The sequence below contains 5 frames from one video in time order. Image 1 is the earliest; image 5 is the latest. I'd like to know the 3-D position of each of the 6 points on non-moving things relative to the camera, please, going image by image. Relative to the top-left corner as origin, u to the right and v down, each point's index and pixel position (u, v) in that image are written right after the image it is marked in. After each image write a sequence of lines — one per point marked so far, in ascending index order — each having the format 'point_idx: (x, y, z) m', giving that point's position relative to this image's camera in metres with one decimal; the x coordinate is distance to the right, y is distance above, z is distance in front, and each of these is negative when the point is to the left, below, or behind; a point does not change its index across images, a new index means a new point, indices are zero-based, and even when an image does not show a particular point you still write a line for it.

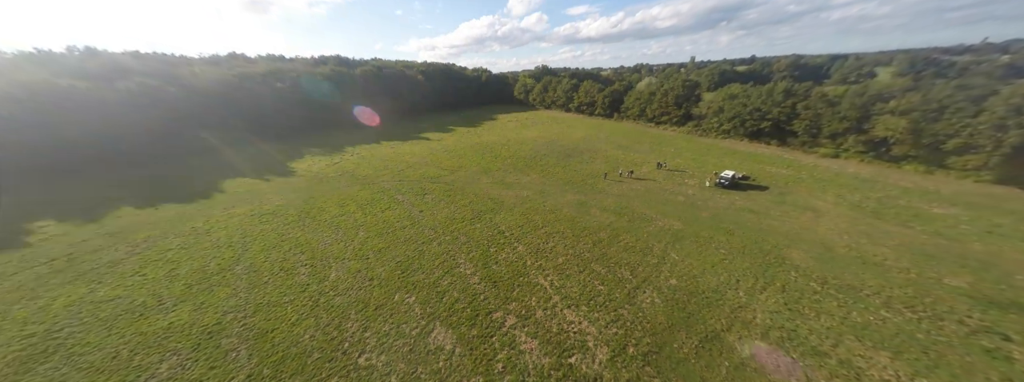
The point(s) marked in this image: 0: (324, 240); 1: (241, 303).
0: (-12.0, -3.1, +15.4) m
1: (-12.3, -5.1, +11.0) m
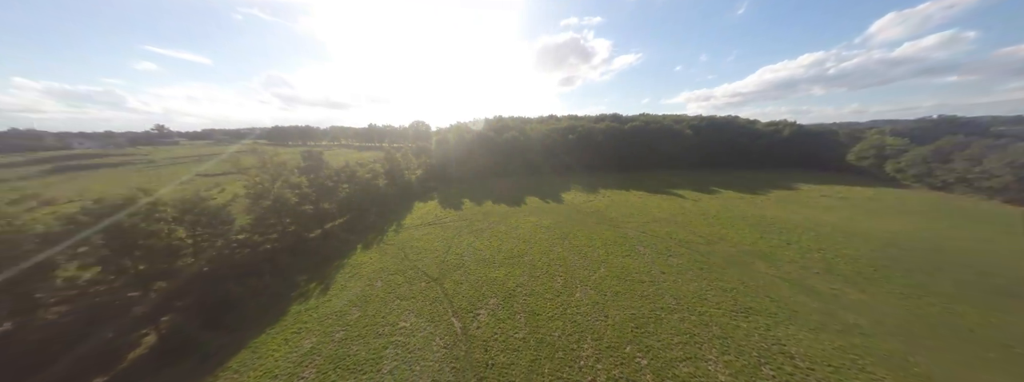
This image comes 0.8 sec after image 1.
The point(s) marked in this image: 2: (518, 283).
0: (+4.9, -5.5, +19.2) m
1: (+0.9, -6.2, +16.5) m
2: (+0.4, -6.2, +16.6) m
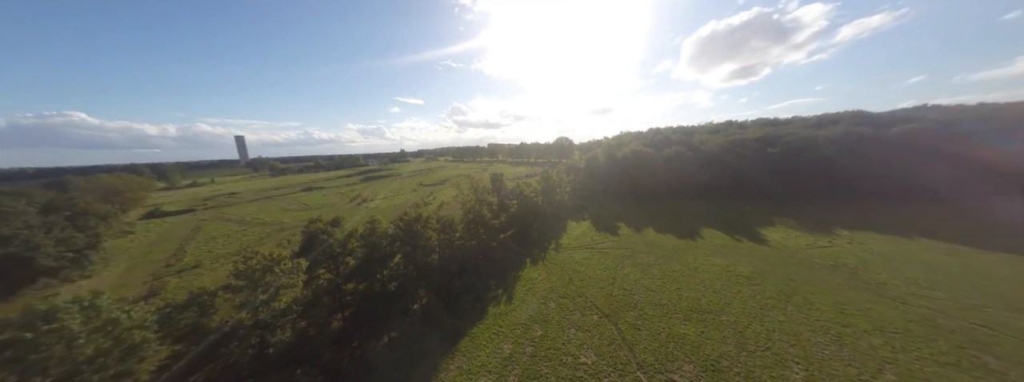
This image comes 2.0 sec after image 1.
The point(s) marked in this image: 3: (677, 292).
0: (+16.2, -8.1, +13.0) m
1: (+11.4, -8.5, +12.6) m
2: (+11.1, -8.4, +12.8) m
3: (+12.0, -7.2, +17.7) m
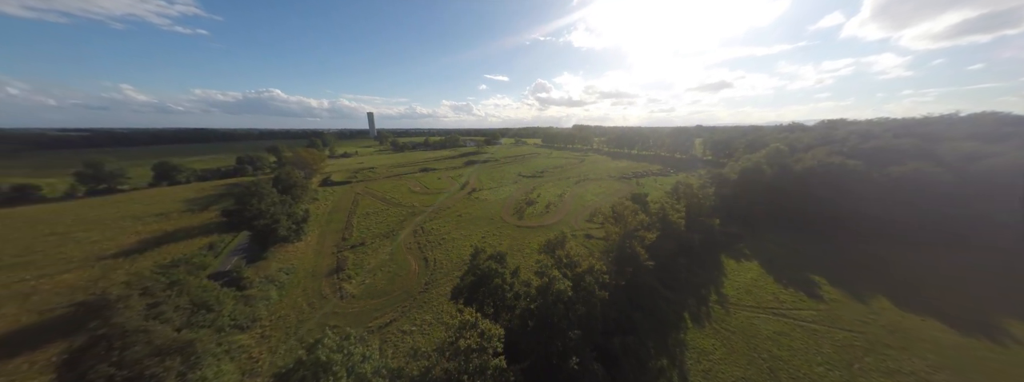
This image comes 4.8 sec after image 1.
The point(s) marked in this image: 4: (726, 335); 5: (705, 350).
0: (+24.3, -13.4, +4.9) m
1: (+19.5, -13.2, +5.9) m
2: (+19.3, -13.1, +6.3) m
3: (+21.8, -11.7, +10.5) m
4: (+14.8, -9.9, +17.0) m
5: (+12.6, -10.3, +15.8) m
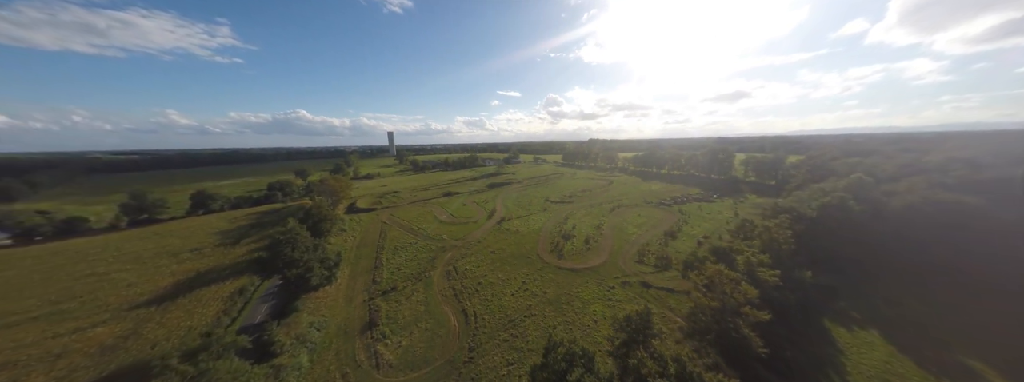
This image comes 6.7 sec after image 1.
0: (+28.3, -16.7, -0.1) m
1: (+23.6, -16.6, +1.2) m
2: (+23.4, -16.6, +1.5) m
3: (+26.1, -15.4, +5.7) m
4: (+19.4, -14.0, +12.6) m
5: (+17.2, -14.4, +11.6) m
